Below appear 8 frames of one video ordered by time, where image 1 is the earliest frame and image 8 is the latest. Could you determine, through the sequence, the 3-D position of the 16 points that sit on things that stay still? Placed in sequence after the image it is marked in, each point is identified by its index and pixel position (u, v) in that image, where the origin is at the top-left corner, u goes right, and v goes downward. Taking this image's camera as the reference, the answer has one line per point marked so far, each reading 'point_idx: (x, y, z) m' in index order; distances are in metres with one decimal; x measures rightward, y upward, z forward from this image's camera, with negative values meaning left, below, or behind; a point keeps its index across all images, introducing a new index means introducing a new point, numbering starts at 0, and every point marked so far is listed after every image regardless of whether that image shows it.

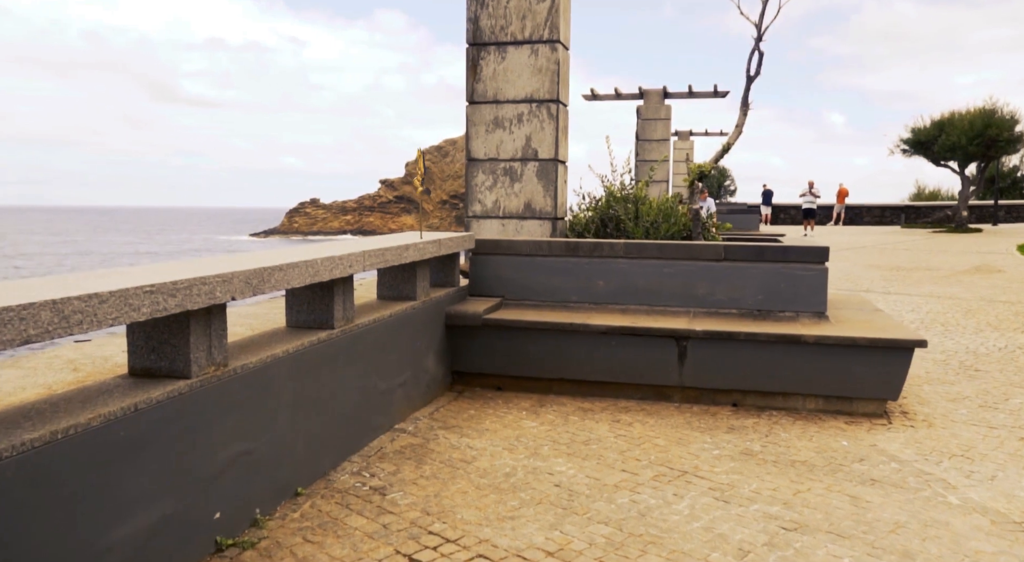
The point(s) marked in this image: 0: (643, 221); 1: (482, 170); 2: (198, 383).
0: (+1.2, +0.6, +7.1) m
1: (-0.3, +1.1, +7.4) m
2: (-1.4, -0.4, +3.3) m
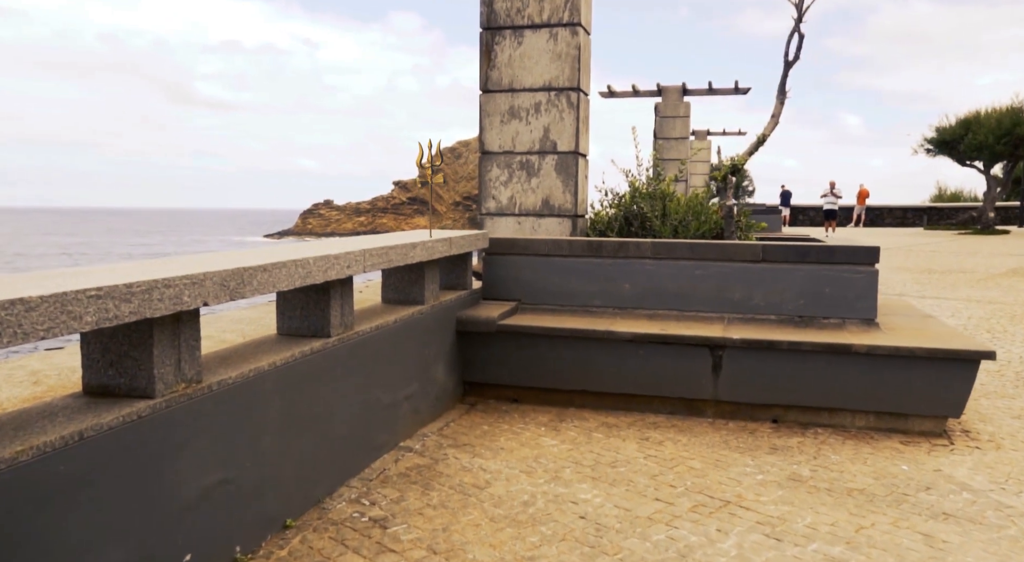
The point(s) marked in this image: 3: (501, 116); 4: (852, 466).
0: (+1.4, +0.5, +6.5) m
1: (-0.1, +1.1, +6.9) m
2: (-1.3, -0.5, +2.8) m
3: (-0.1, +1.5, +6.9) m
4: (+2.0, -1.1, +4.5) m
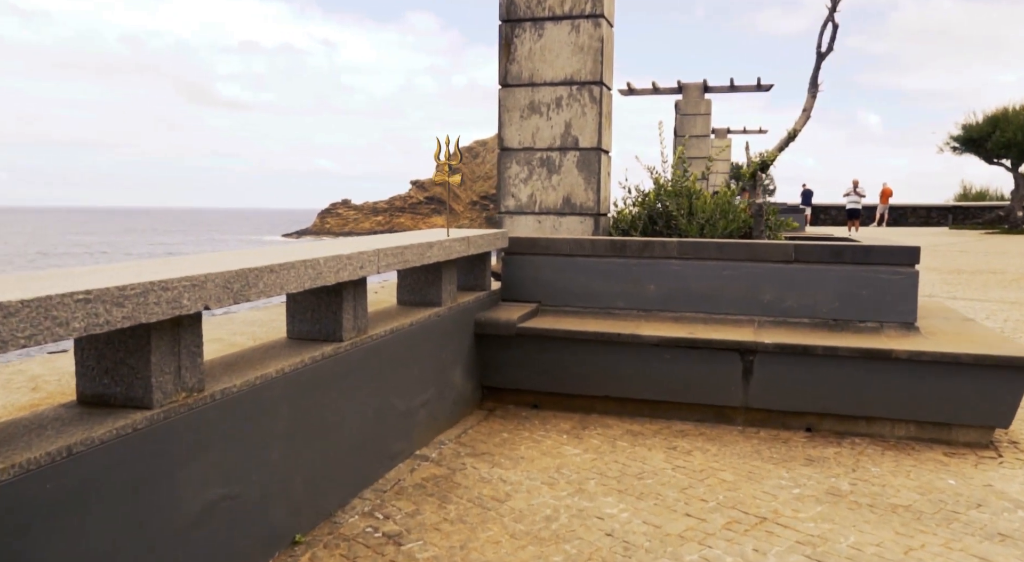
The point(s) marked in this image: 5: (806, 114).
0: (+1.6, +0.5, +6.3) m
1: (0.0, +1.1, +6.7) m
2: (-1.2, -0.5, +2.6) m
3: (+0.1, +1.5, +6.7) m
4: (+2.2, -1.1, +4.2) m
5: (+2.5, +1.4, +6.3) m
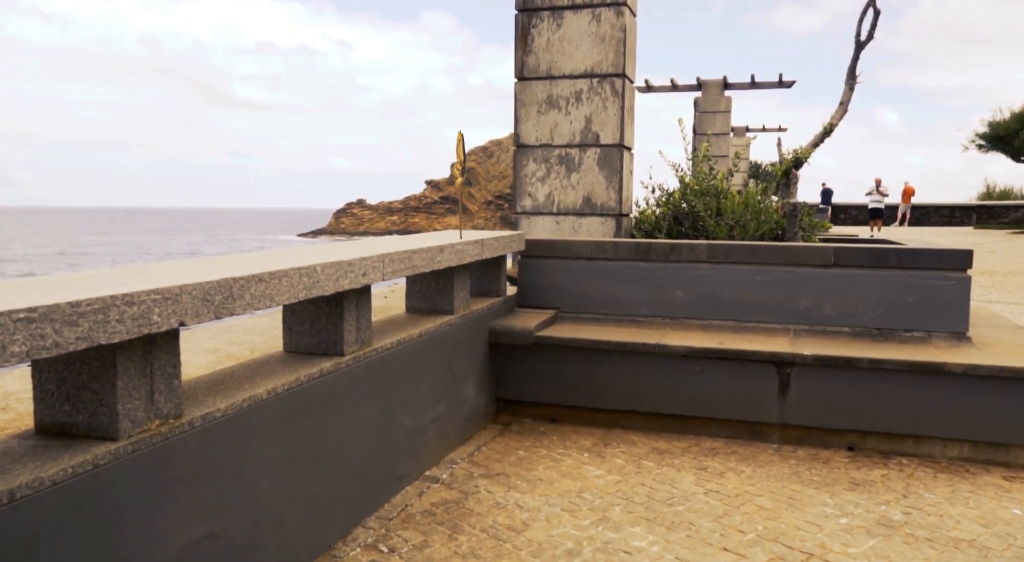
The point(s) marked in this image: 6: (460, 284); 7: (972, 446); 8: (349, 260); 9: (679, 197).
0: (+1.7, +0.5, +5.9) m
1: (+0.2, +1.0, +6.3) m
2: (-1.2, -0.5, +2.3) m
3: (+0.2, +1.5, +6.3) m
4: (+2.2, -1.2, +3.8) m
5: (+2.6, +1.4, +5.9) m
6: (-0.3, 0.0, +4.8) m
7: (+2.7, -1.0, +4.5) m
8: (-0.7, +0.1, +3.3) m
9: (+1.4, +0.7, +6.2) m
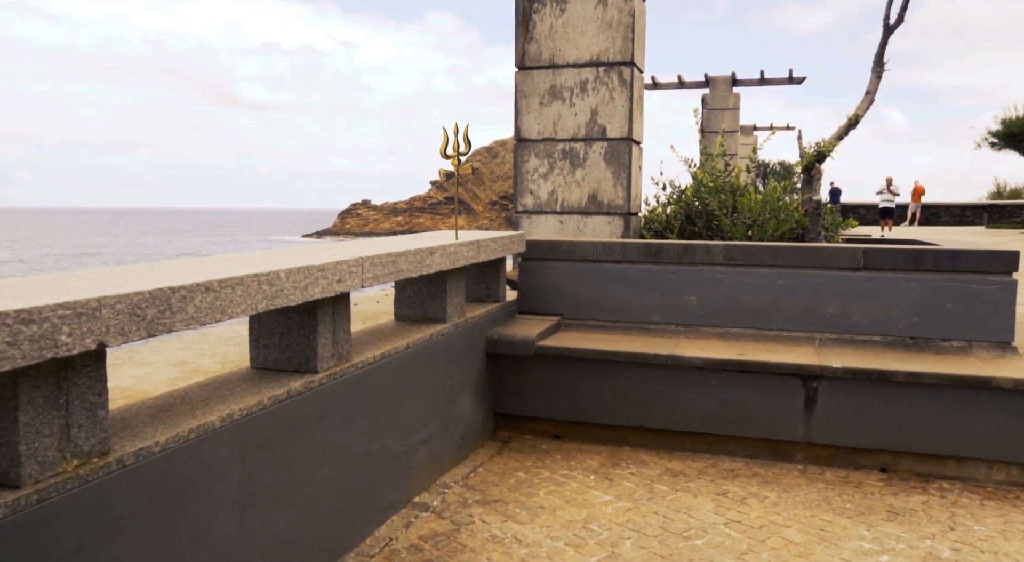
0: (+1.7, +0.5, +5.5) m
1: (+0.2, +1.0, +5.9) m
2: (-1.2, -0.5, +1.9) m
3: (+0.2, +1.4, +5.9) m
4: (+2.2, -1.2, +3.4) m
5: (+2.6, +1.3, +5.4) m
6: (-0.3, 0.0, +4.3) m
7: (+2.7, -1.0, +4.0) m
8: (-0.7, +0.1, +2.8) m
9: (+1.4, +0.7, +5.7) m
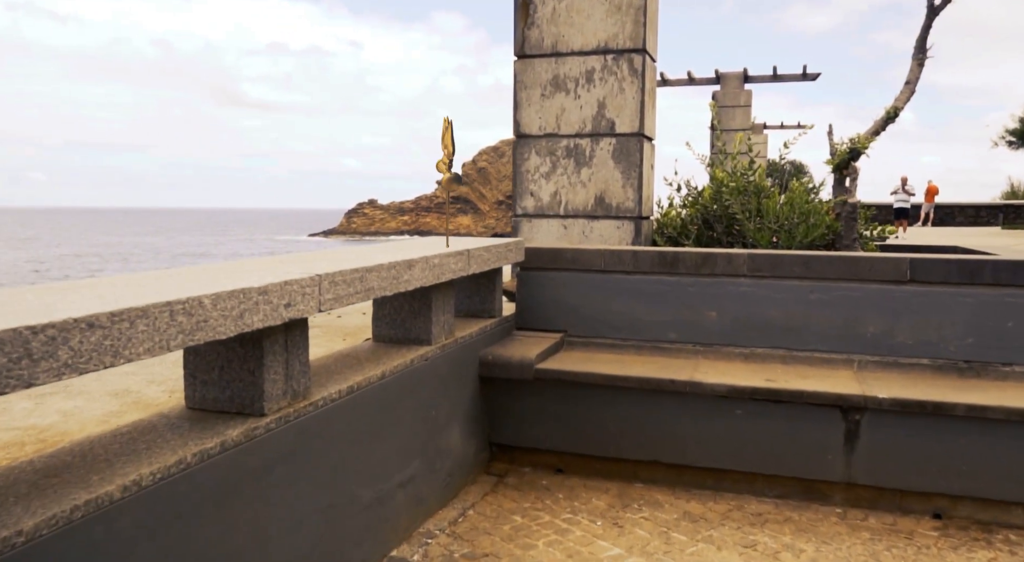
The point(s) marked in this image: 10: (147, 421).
0: (+1.7, +0.4, +4.9) m
1: (+0.2, +0.9, +5.4) m
2: (-1.2, -0.6, +1.3) m
3: (+0.2, +1.4, +5.3) m
4: (+2.2, -1.3, +2.8) m
5: (+2.6, +1.3, +4.9) m
6: (-0.4, -0.1, +3.8) m
7: (+2.7, -1.1, +3.4) m
8: (-0.8, 0.0, +2.3) m
9: (+1.4, +0.6, +5.2) m
10: (-1.2, -0.5, +2.5) m
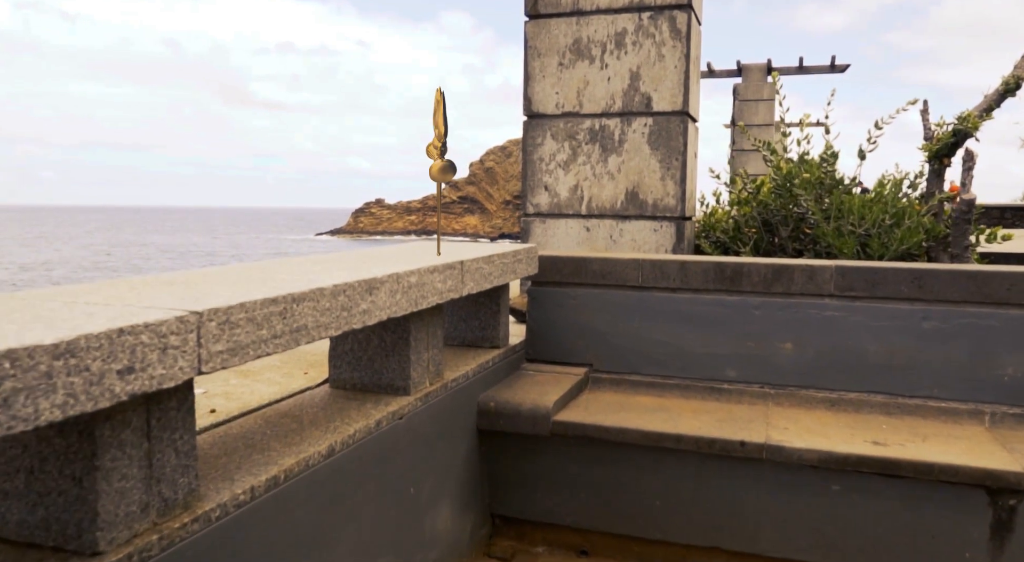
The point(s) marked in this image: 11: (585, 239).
0: (+1.7, +0.3, +3.8) m
1: (+0.2, +0.8, +4.3) m
2: (-1.2, -0.7, +0.3) m
3: (+0.3, +1.3, +4.3) m
4: (+2.2, -1.4, +1.7) m
5: (+2.7, +1.2, +3.8) m
6: (-0.3, -0.2, +2.7) m
7: (+2.7, -1.2, +2.4) m
8: (-0.7, -0.1, +1.2) m
9: (+1.4, +0.5, +4.1) m
10: (-1.2, -0.6, +1.4) m
11: (+0.4, +0.2, +4.3) m
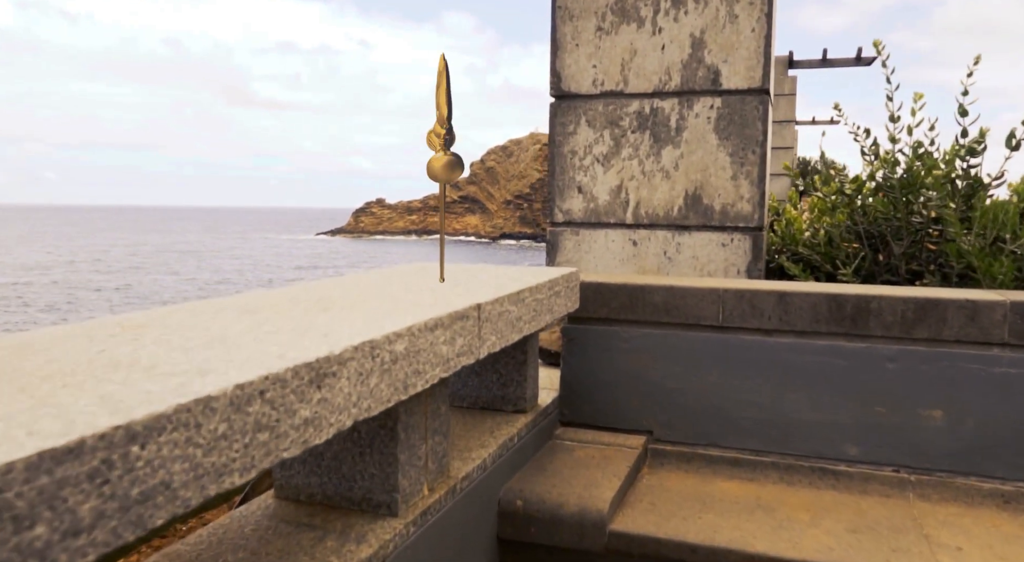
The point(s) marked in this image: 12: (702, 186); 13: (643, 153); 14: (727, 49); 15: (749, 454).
0: (+1.8, +0.2, +2.8) m
1: (+0.3, +0.7, +3.3) m
2: (-1.1, -0.8, -0.7) m
3: (+0.4, +1.2, +3.3) m
4: (+2.3, -1.5, +0.7) m
5: (+2.8, +1.0, +2.8) m
6: (-0.2, -0.3, +1.8) m
7: (+2.8, -1.3, +1.4) m
8: (-0.6, -0.2, +0.3) m
9: (+1.5, +0.4, +3.1) m
10: (-1.1, -0.7, +0.4) m
11: (+0.5, +0.1, +3.3) m
12: (+0.8, +0.4, +3.2) m
13: (+0.6, +0.6, +3.3) m
14: (+0.9, +1.0, +3.1) m
15: (+0.8, -0.6, +2.5) m
